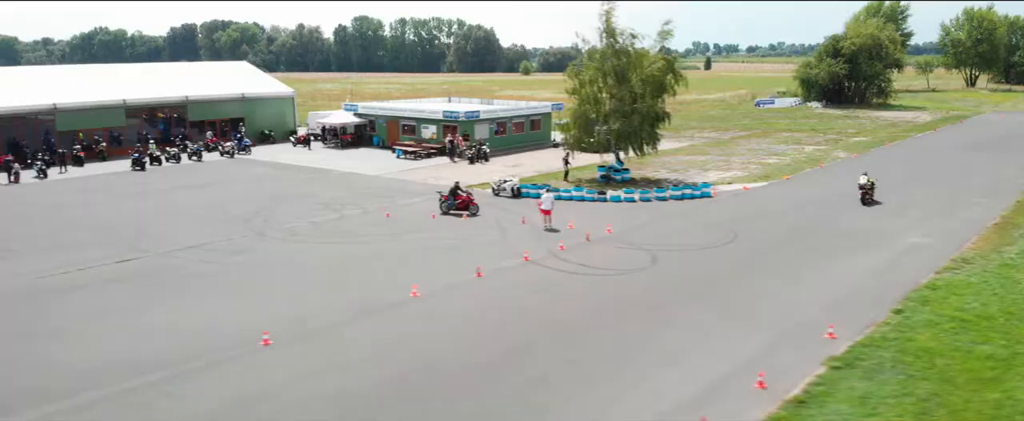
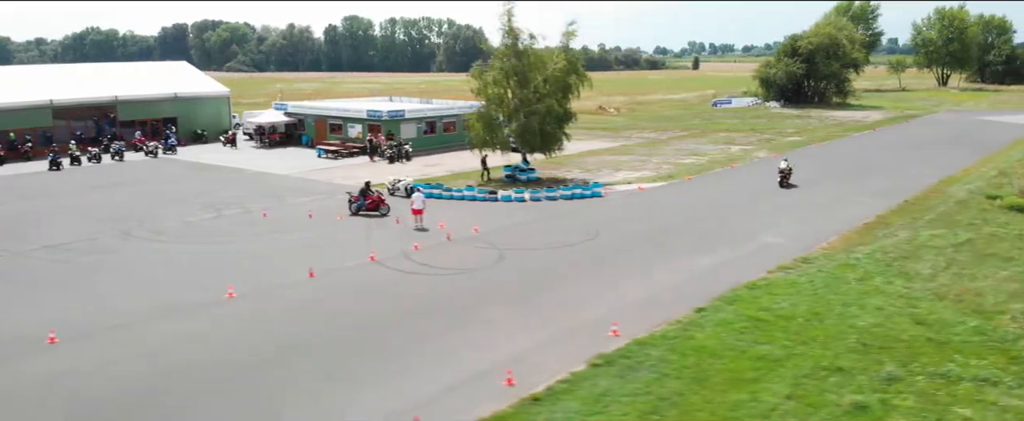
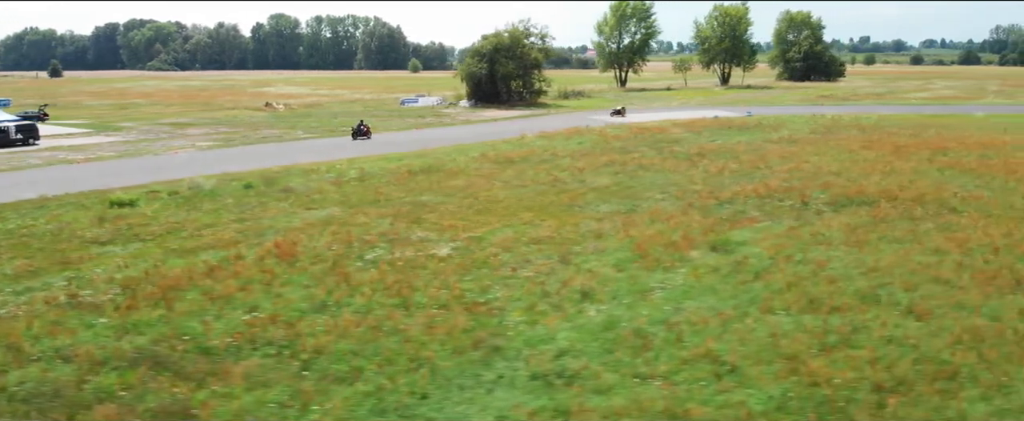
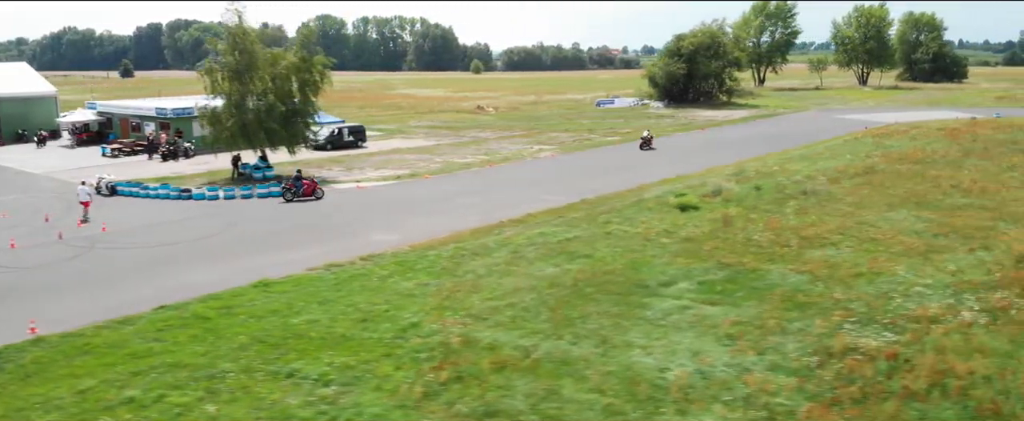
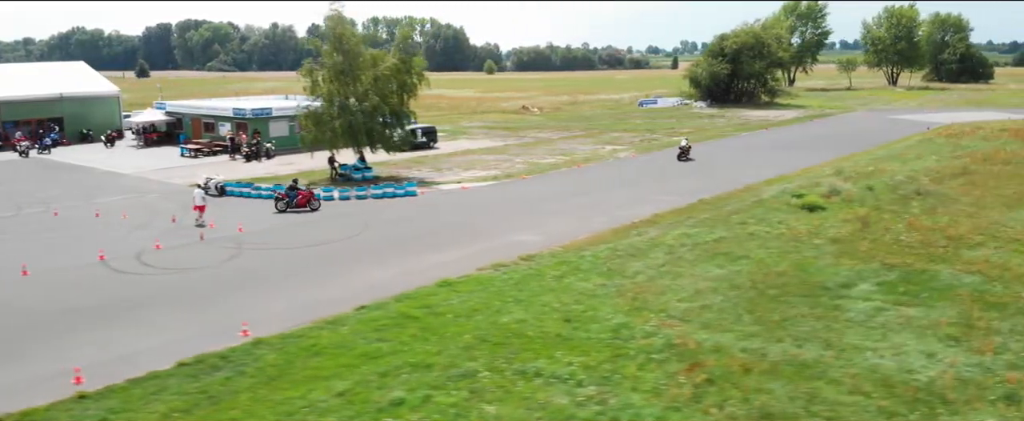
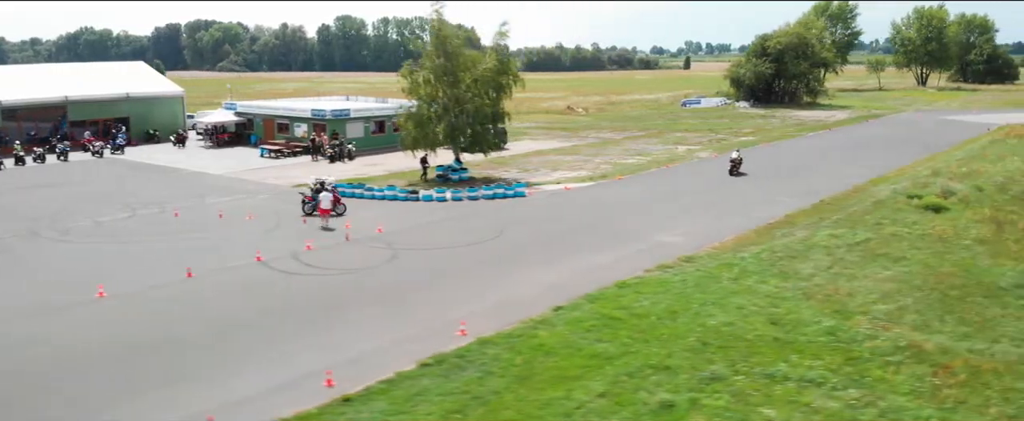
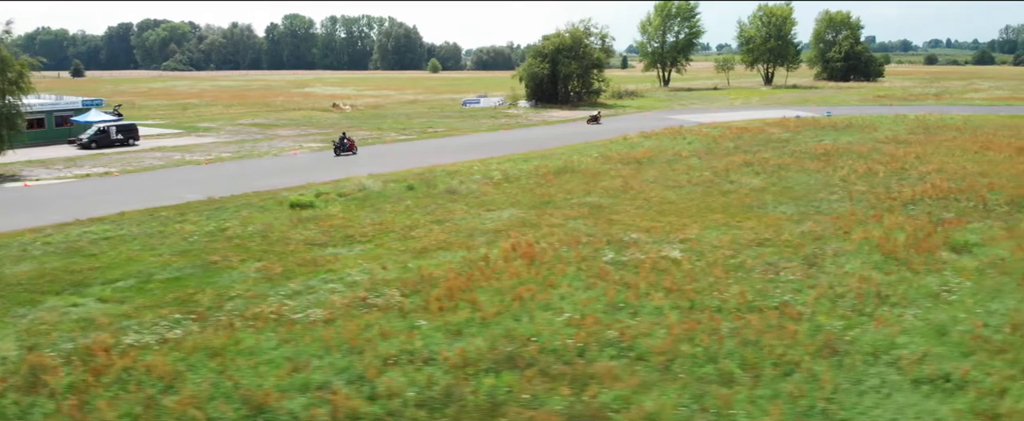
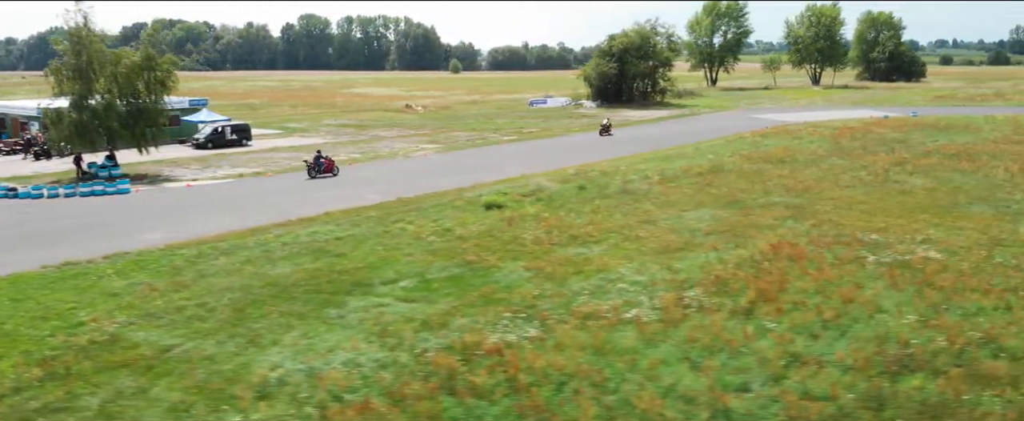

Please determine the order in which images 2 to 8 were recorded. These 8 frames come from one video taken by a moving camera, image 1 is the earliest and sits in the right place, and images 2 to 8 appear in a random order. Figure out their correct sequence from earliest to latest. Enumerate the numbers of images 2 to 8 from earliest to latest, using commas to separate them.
2, 6, 5, 4, 8, 7, 3
